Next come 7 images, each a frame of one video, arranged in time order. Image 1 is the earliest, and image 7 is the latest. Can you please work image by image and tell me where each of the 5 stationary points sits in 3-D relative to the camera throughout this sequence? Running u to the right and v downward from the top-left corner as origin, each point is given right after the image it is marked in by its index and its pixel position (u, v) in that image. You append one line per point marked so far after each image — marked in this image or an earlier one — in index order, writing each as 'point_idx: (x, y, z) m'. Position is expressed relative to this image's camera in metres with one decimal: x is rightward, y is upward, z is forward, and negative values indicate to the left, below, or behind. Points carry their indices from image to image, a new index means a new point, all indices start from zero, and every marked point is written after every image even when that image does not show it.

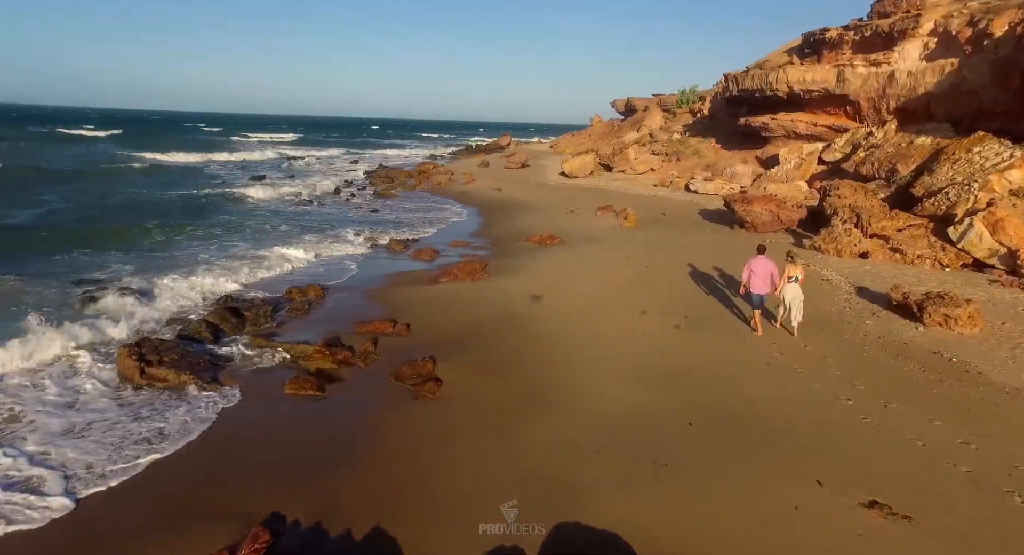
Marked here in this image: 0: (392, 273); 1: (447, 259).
0: (-2.6, +0.1, +13.2) m
1: (-1.5, +0.5, +14.6) m
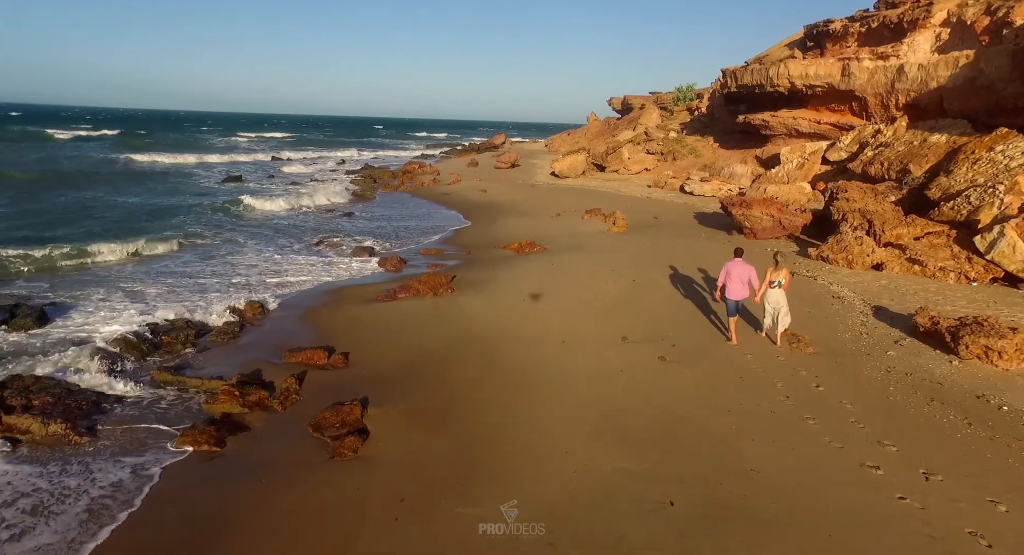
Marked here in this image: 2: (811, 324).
0: (-3.2, -0.2, +11.7) m
1: (-2.1, +0.2, +13.1) m
2: (+4.4, -0.7, +8.8) m
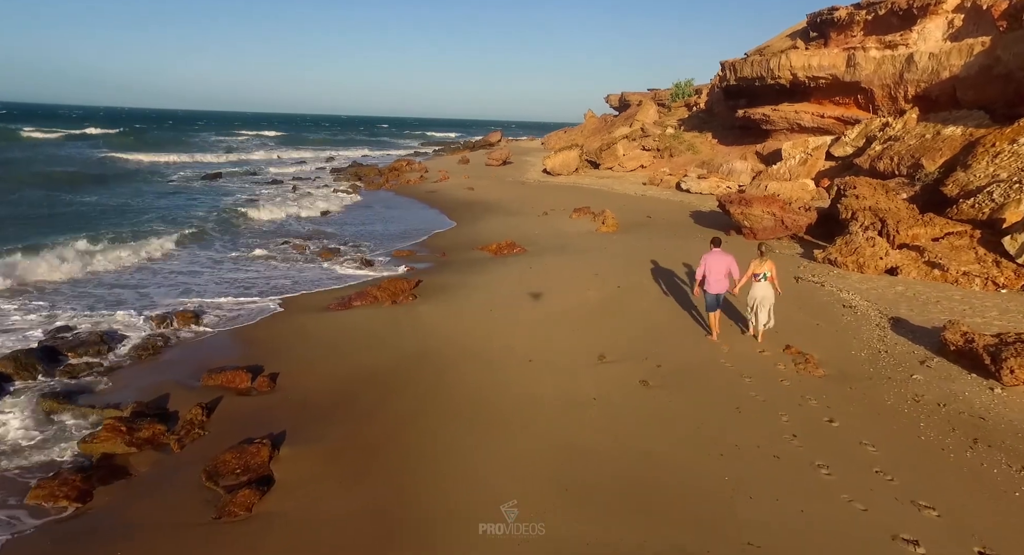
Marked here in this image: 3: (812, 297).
0: (-3.7, -0.3, +10.4) m
1: (-2.6, +0.1, +11.9) m
2: (+3.9, -0.8, +7.6) m
3: (+4.7, -0.3, +9.4) m
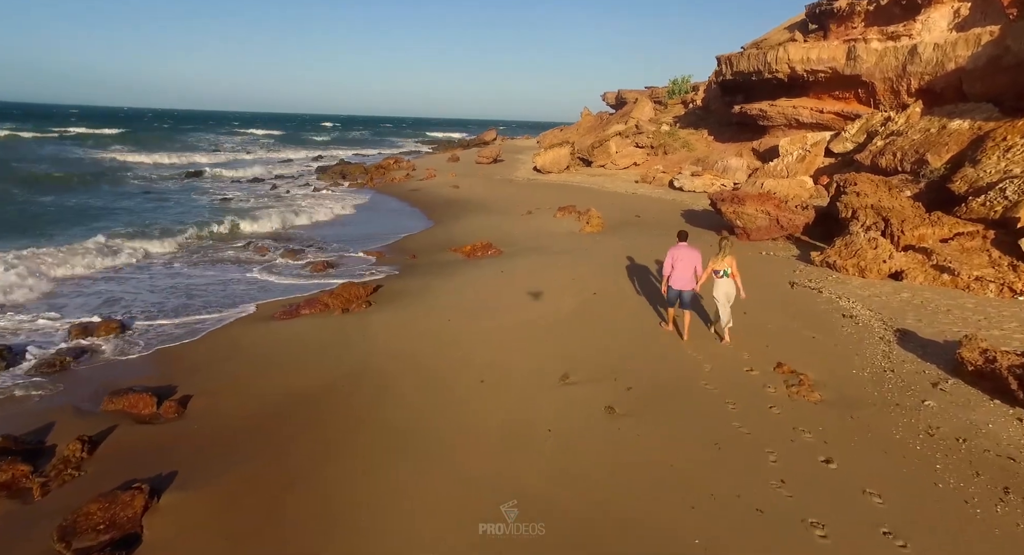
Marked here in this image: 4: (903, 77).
0: (-4.2, -0.4, +9.5) m
1: (-3.2, 0.0, +10.9) m
2: (+3.4, -0.9, +6.6) m
3: (+4.2, -0.4, +8.4) m
4: (+12.2, +6.3, +18.7) m
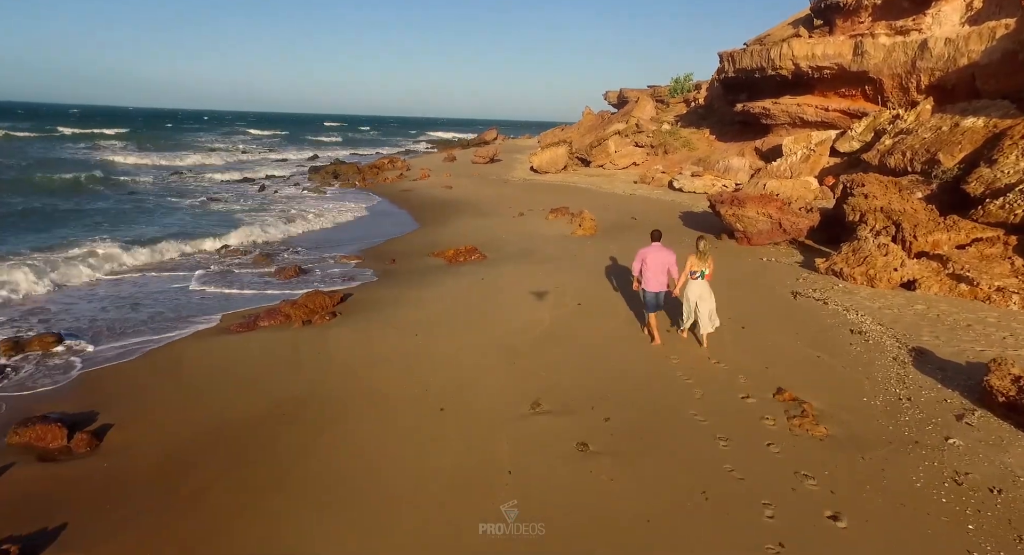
0: (-4.5, -0.5, +8.8) m
1: (-3.5, -0.1, +10.2) m
2: (+3.0, -1.0, +5.9) m
3: (+3.8, -0.5, +7.7) m
4: (+12.0, +6.1, +17.9) m
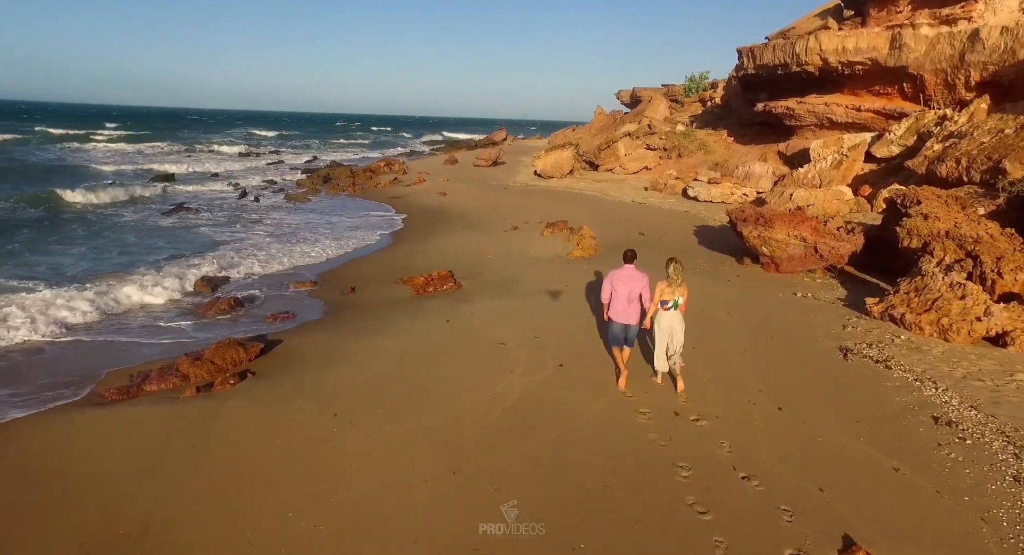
0: (-4.9, -1.0, +6.9) m
1: (-3.9, -0.7, +8.3) m
2: (+2.5, -1.6, +3.8) m
3: (+3.4, -1.1, +5.6) m
4: (+11.8, +5.5, +15.7) m
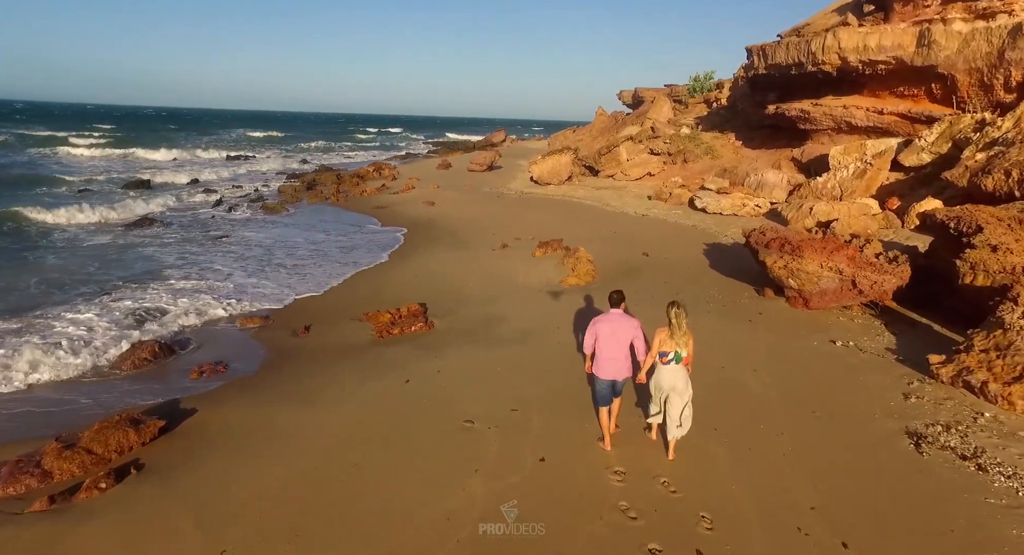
0: (-5.2, -1.6, +5.3) m
1: (-4.1, -1.2, +6.7) m
2: (+2.2, -2.1, +2.2) m
3: (+3.1, -1.7, +4.0) m
4: (+11.5, +4.9, +14.1) m
